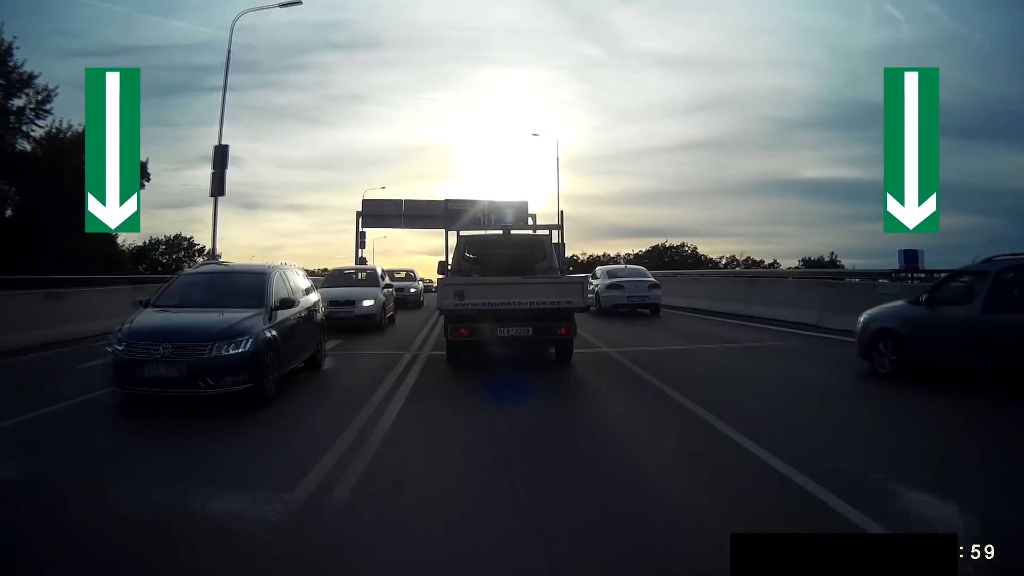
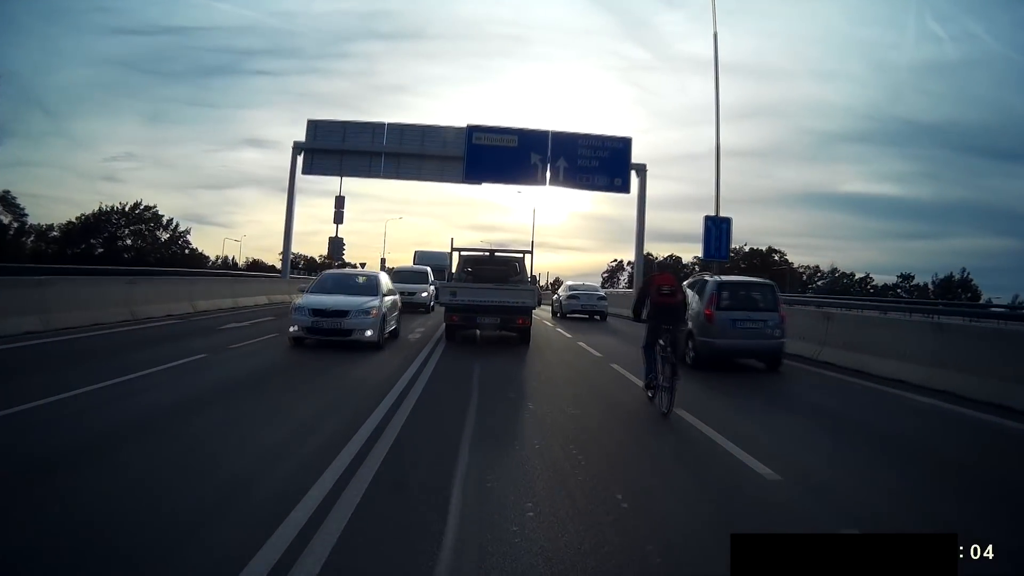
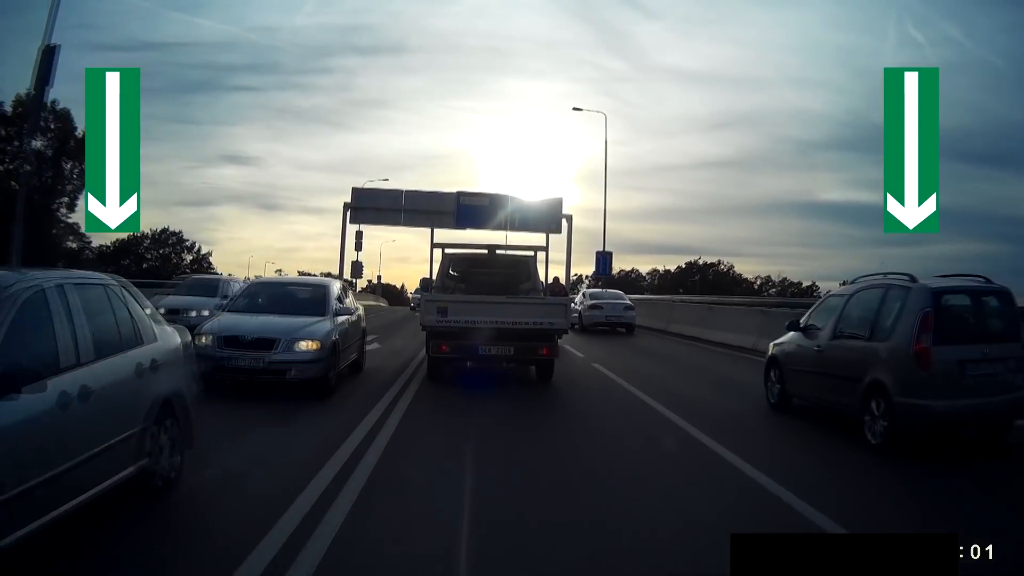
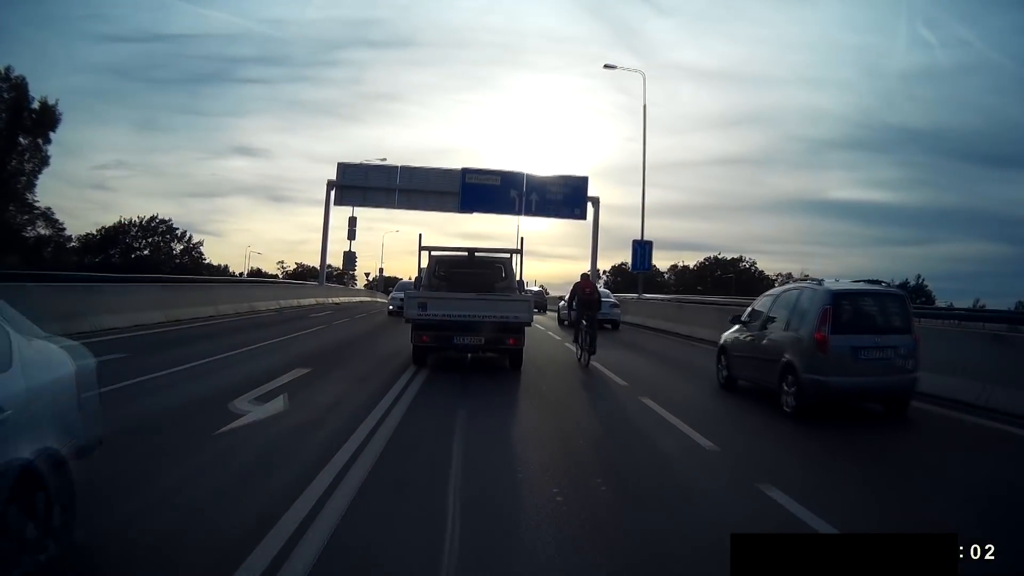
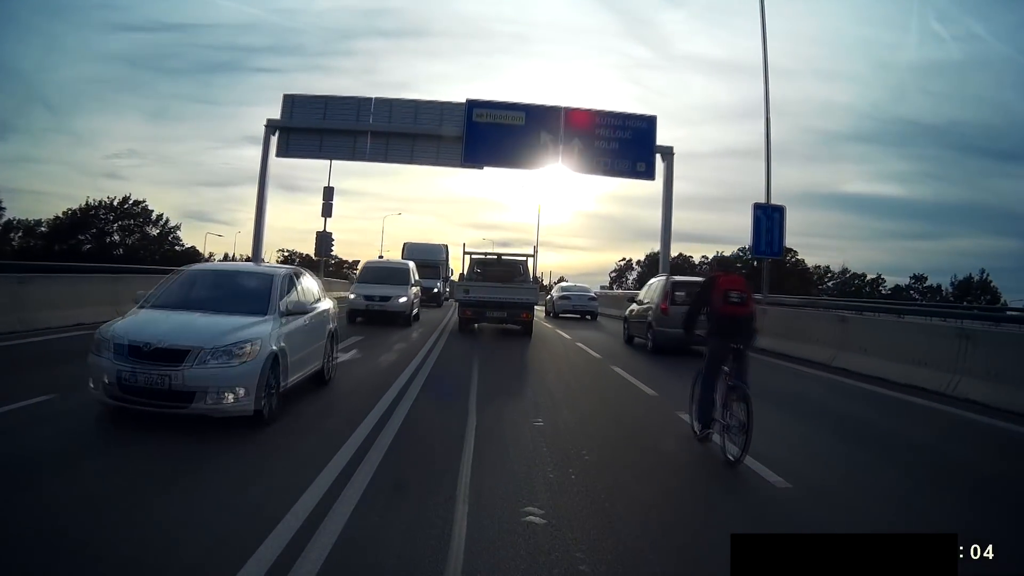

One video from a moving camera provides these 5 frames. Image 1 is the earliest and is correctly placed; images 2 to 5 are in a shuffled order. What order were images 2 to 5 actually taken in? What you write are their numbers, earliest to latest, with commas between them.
3, 4, 2, 5
